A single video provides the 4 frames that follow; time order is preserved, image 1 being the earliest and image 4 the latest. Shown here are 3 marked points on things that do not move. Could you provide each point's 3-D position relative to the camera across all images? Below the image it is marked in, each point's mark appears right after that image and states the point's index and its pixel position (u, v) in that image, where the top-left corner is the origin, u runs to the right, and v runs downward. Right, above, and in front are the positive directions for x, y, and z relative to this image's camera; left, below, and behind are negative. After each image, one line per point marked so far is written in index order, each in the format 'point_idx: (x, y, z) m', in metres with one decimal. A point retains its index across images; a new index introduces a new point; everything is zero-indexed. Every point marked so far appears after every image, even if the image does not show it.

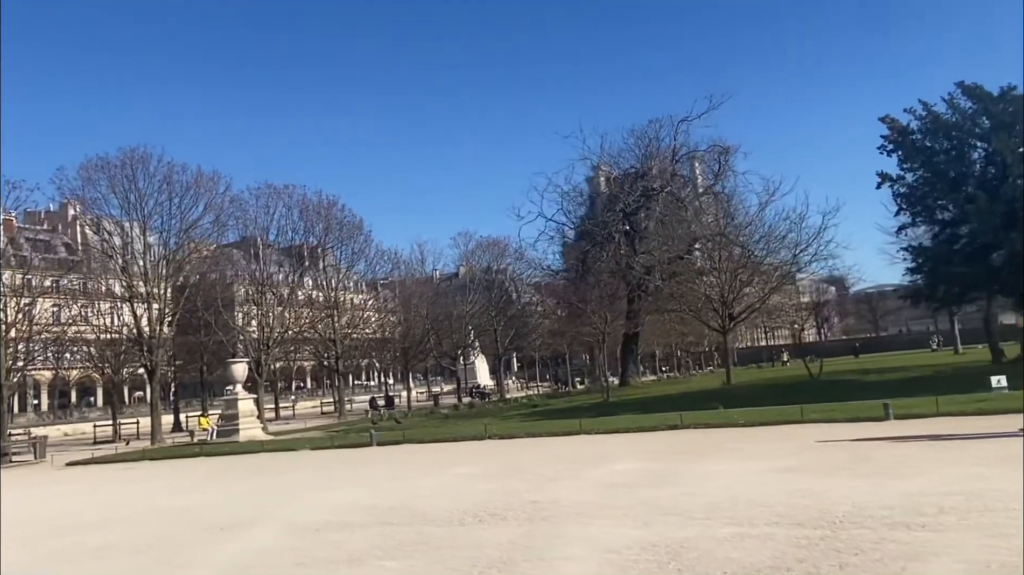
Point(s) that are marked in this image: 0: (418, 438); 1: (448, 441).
0: (-2.2, -3.6, +19.7) m
1: (-1.3, -3.4, +18.3) m
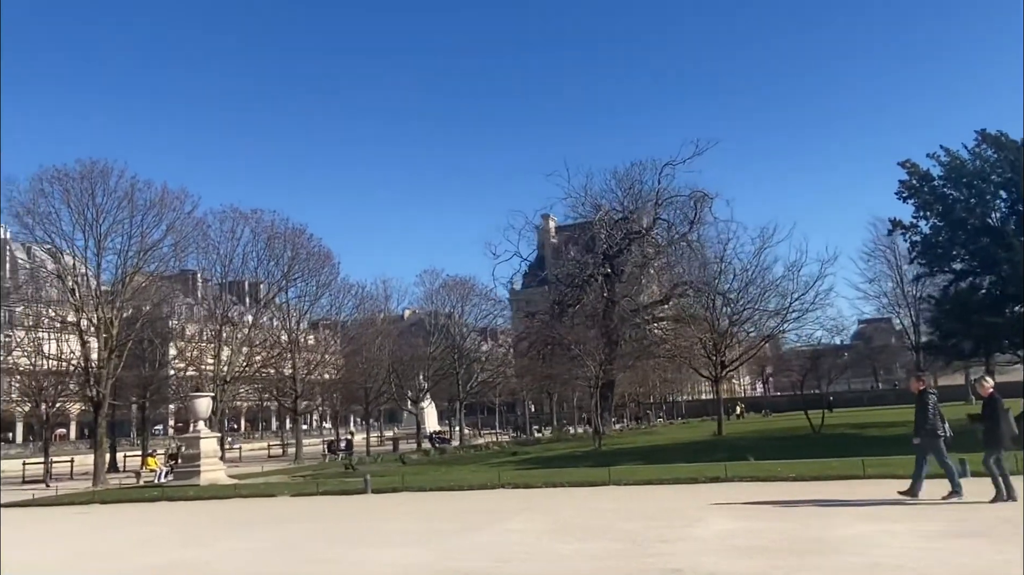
0: (-2.1, -4.3, +17.8) m
1: (-1.1, -4.0, +16.5) m
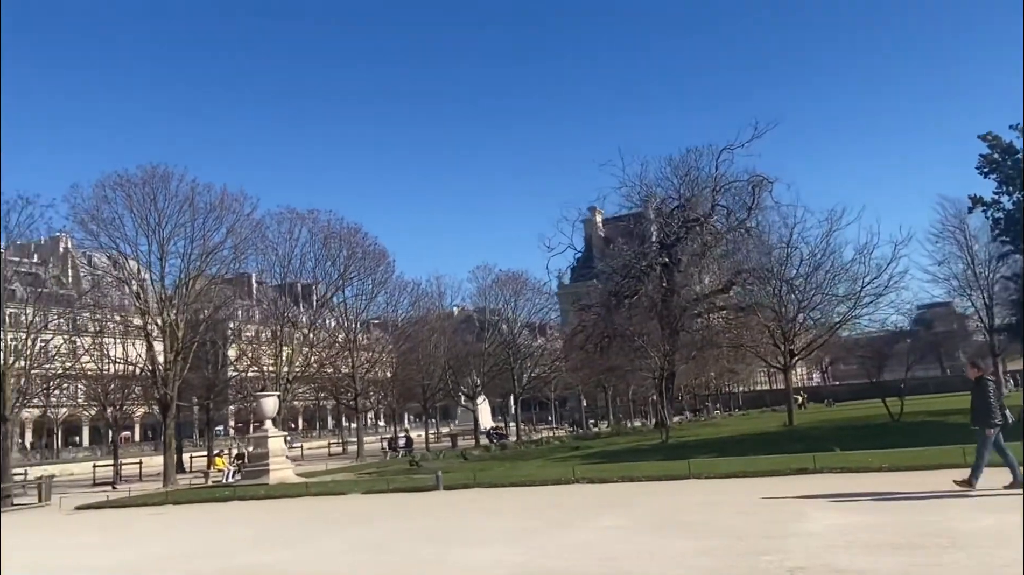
0: (-0.6, -4.1, +17.6) m
1: (+0.3, -3.9, +16.2) m
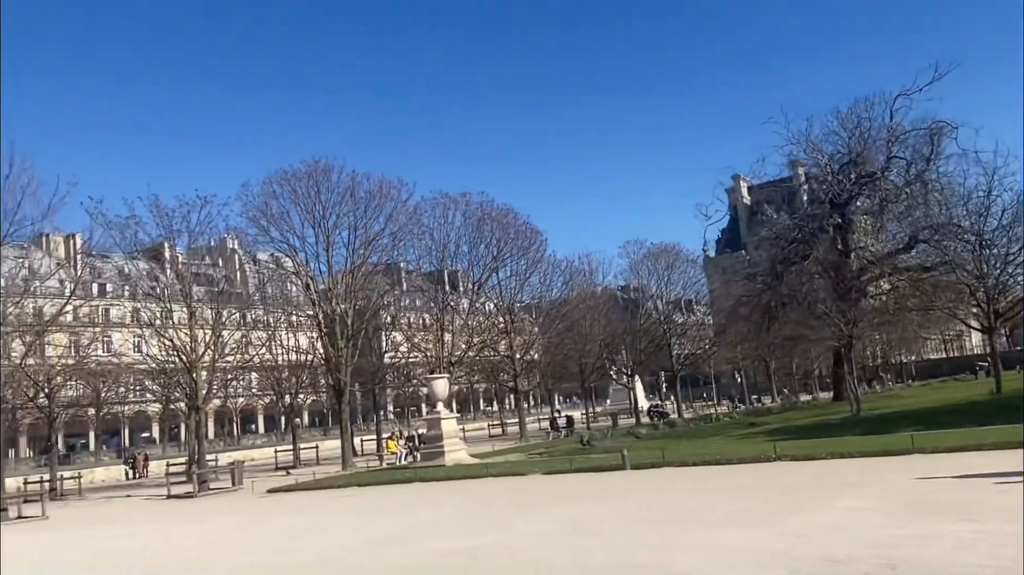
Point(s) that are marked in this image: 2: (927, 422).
0: (+3.2, -3.5, +16.7) m
1: (+3.9, -3.2, +15.2) m
2: (+9.4, -3.0, +18.6) m
